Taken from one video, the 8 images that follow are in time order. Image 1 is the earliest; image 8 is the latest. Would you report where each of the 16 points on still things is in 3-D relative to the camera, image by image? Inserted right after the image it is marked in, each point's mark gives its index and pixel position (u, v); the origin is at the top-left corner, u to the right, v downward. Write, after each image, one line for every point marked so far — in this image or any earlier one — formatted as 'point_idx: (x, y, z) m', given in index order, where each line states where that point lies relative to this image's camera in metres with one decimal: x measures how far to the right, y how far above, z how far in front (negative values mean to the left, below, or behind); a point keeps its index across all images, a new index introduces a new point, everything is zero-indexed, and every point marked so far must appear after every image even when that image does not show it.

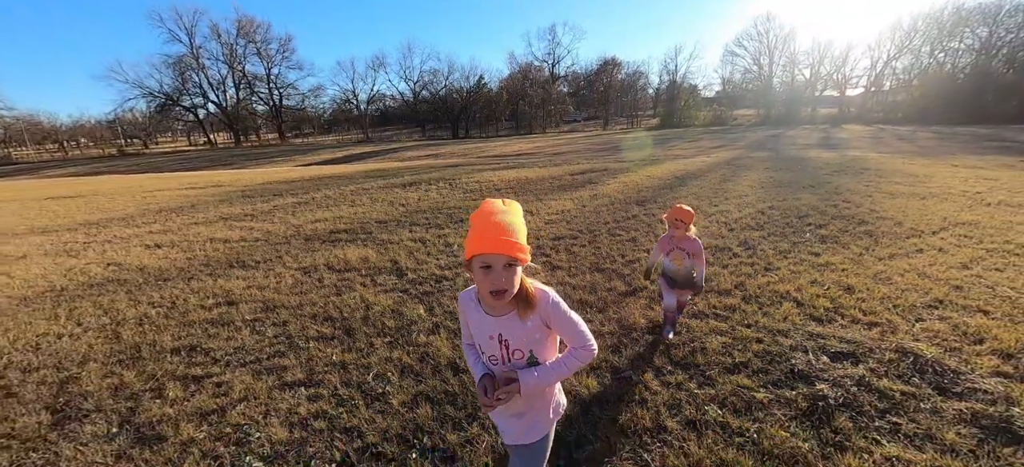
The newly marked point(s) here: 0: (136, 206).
0: (-9.8, +0.7, +10.3) m
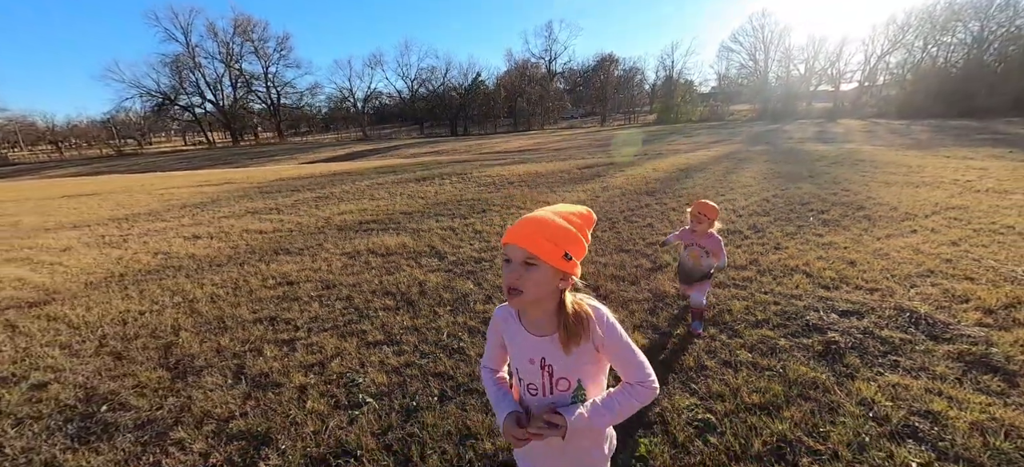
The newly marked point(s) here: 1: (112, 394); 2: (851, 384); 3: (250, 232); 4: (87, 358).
0: (-9.5, +0.8, +10.5) m
1: (-2.4, -1.0, +2.4) m
2: (+1.9, -0.8, +2.1) m
3: (-4.3, 0.0, +6.4) m
4: (-3.1, -0.9, +2.9) m
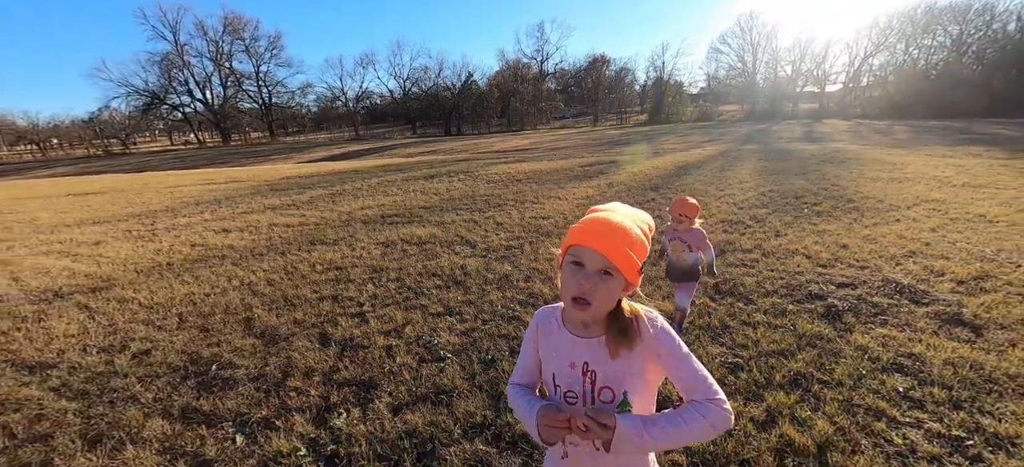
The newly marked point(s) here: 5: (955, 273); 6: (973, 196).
0: (-9.3, +0.9, +10.7) m
1: (-2.0, -0.8, +2.7) m
2: (+2.2, -0.7, +2.6) m
3: (-4.0, +0.1, +6.7) m
4: (-2.7, -0.8, +3.2) m
5: (+3.9, -0.3, +3.4) m
6: (+7.8, +0.6, +6.6) m
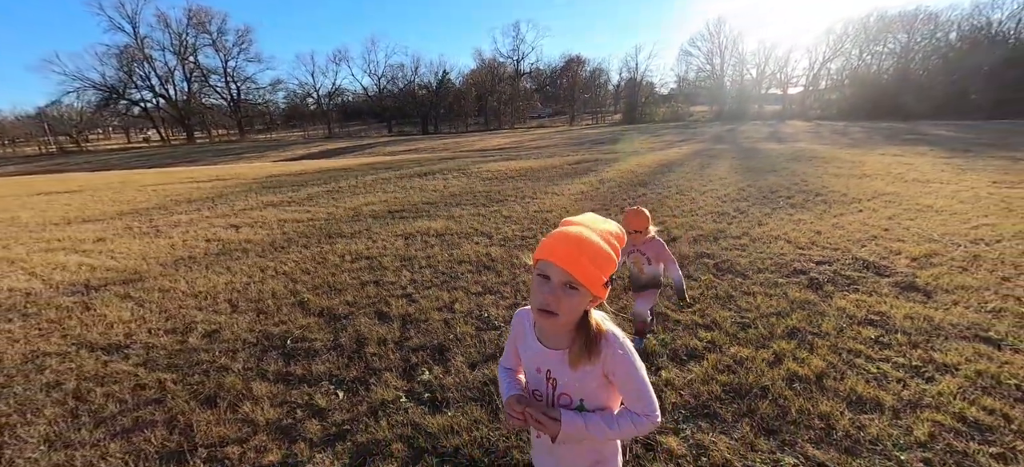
0: (-9.5, +0.9, +10.5) m
1: (-1.7, -0.8, +3.0) m
2: (+2.5, -0.5, +3.1) m
3: (-3.9, +0.2, +6.8) m
4: (-2.4, -0.7, +3.5) m
5: (+4.2, -0.2, +4.1) m
6: (+7.8, +0.9, +7.5) m
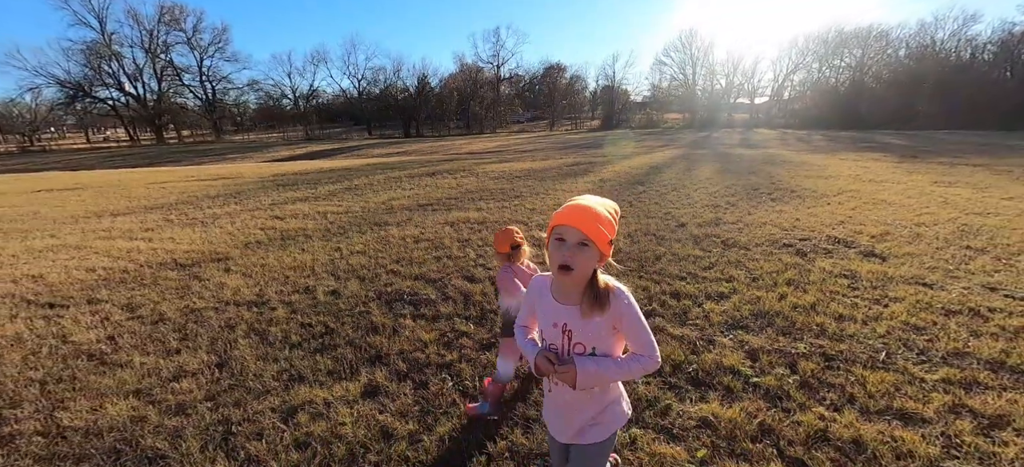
0: (-9.3, +1.1, +10.8) m
1: (-1.1, -0.5, +3.8) m
2: (+3.2, -0.3, +4.1) m
3: (-3.5, +0.4, +7.4) m
4: (-1.8, -0.5, +4.1) m
5: (+4.7, 0.0, +5.2) m
6: (+8.2, +1.0, +8.8) m
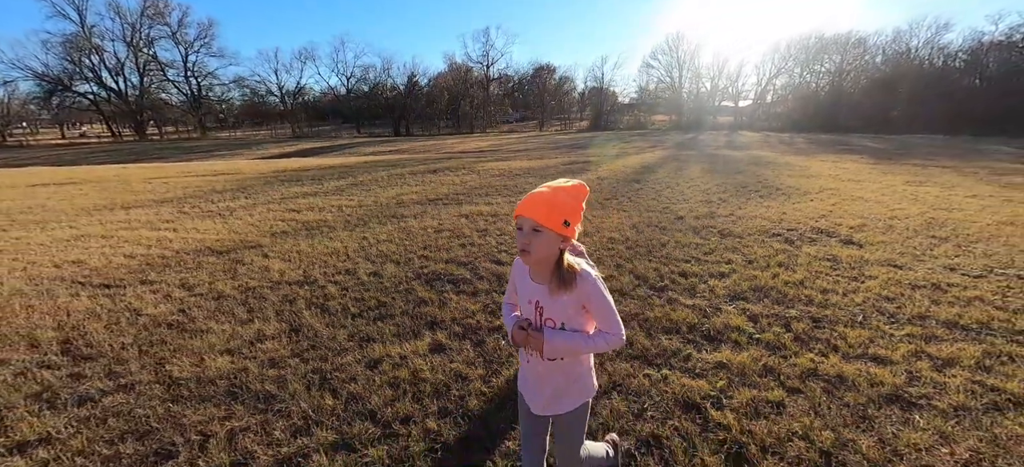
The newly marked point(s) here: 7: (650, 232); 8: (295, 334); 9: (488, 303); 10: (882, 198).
0: (-9.3, +1.2, +10.9) m
1: (-0.8, -0.4, +4.1) m
2: (+3.4, -0.2, +4.6) m
3: (-3.4, +0.5, +7.8) m
4: (-1.6, -0.3, +4.5) m
5: (+4.9, +0.1, +5.7) m
6: (+8.3, +1.1, +9.5) m
7: (+2.0, 0.0, +5.6) m
8: (-1.7, -0.8, +3.0) m
9: (-0.2, -0.6, +3.3) m
10: (+7.6, +0.7, +8.0) m
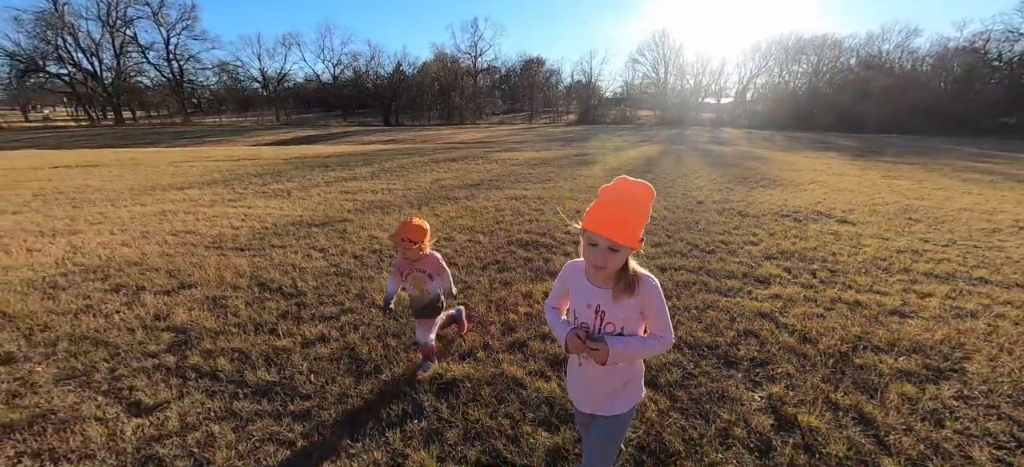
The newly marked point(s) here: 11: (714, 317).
0: (-8.6, +1.8, +11.4) m
1: (+0.1, -0.1, +5.0) m
2: (+4.3, +0.1, +5.7) m
3: (-2.6, +0.9, +8.5) m
4: (-0.6, 0.0, +5.4) m
5: (+5.8, +0.5, +6.9) m
6: (+9.0, +1.5, +10.7) m
7: (+2.9, +0.4, +6.6) m
8: (-0.7, -0.5, +3.8) m
9: (+0.8, -0.3, +4.2) m
10: (+8.4, +1.1, +9.3) m
11: (+1.6, -0.7, +3.1) m
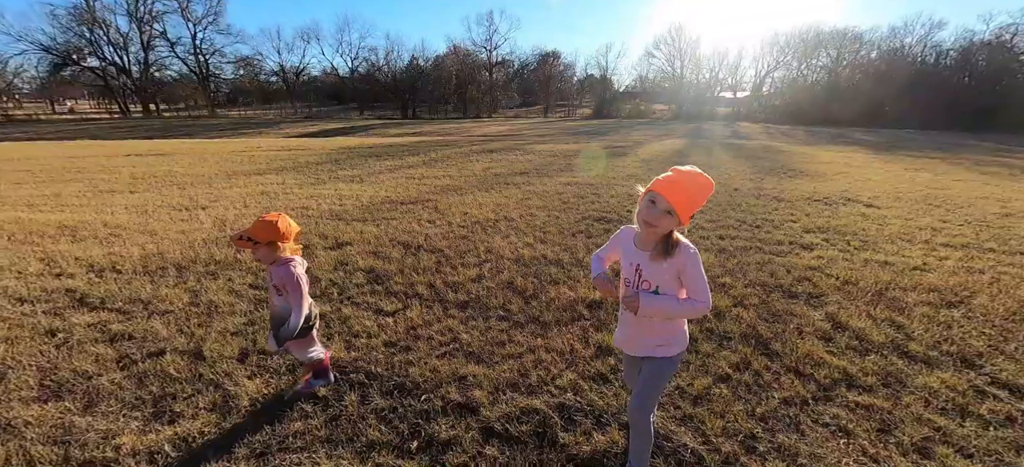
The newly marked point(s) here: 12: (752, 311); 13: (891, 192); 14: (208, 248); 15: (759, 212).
0: (-7.3, +2.3, +12.5) m
1: (+1.3, +0.3, +6.0) m
2: (+5.5, +0.4, +6.5) m
3: (-1.3, +1.4, +9.5) m
4: (+0.5, +0.4, +6.3) m
5: (+7.0, +0.8, +7.7) m
6: (+10.3, +1.8, +11.5) m
7: (+4.0, +0.7, +7.5) m
8: (+0.5, -0.1, +4.8) m
9: (+1.9, 0.0, +5.2) m
10: (+9.6, +1.4, +10.0) m
11: (+2.7, -0.4, +4.0) m
12: (+1.9, -0.6, +3.2) m
13: (+8.1, +0.9, +8.3) m
14: (-3.8, -0.2, +4.9) m
15: (+4.0, +0.3, +6.3) m
